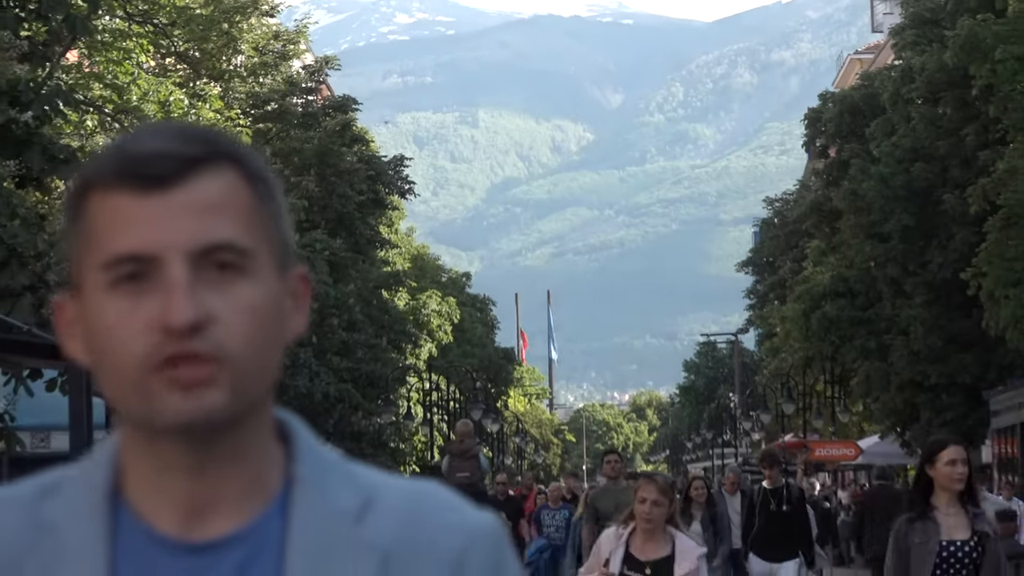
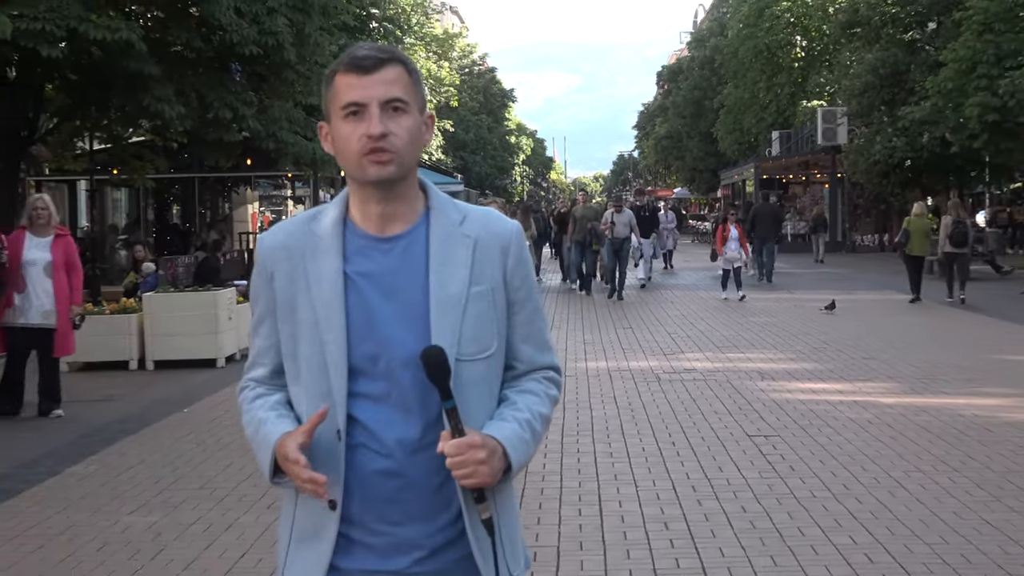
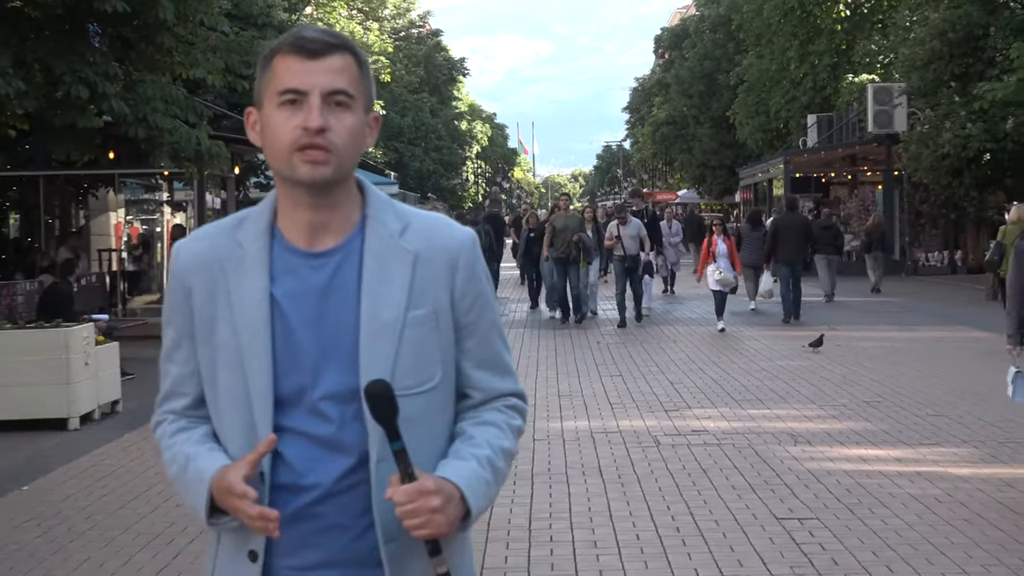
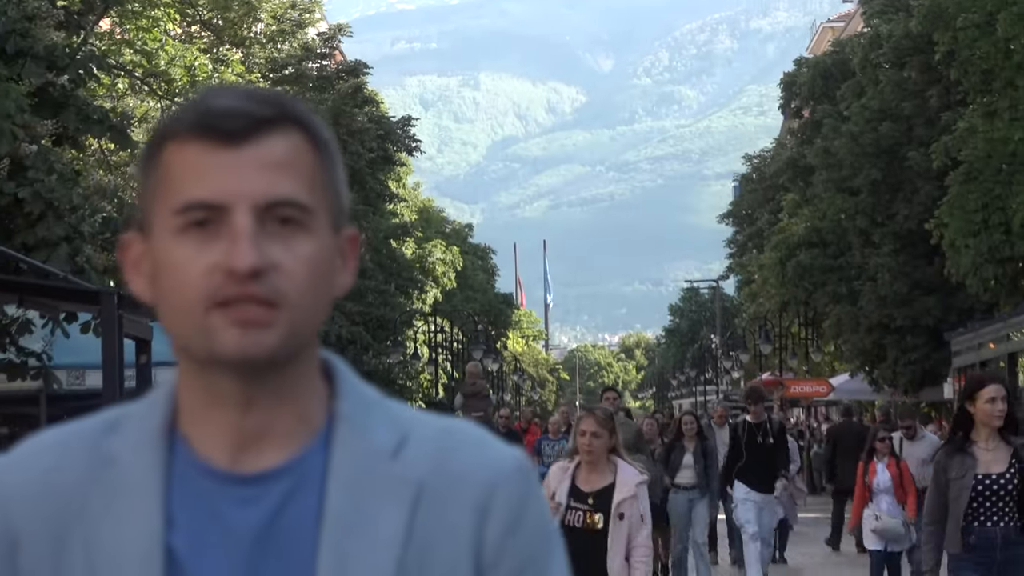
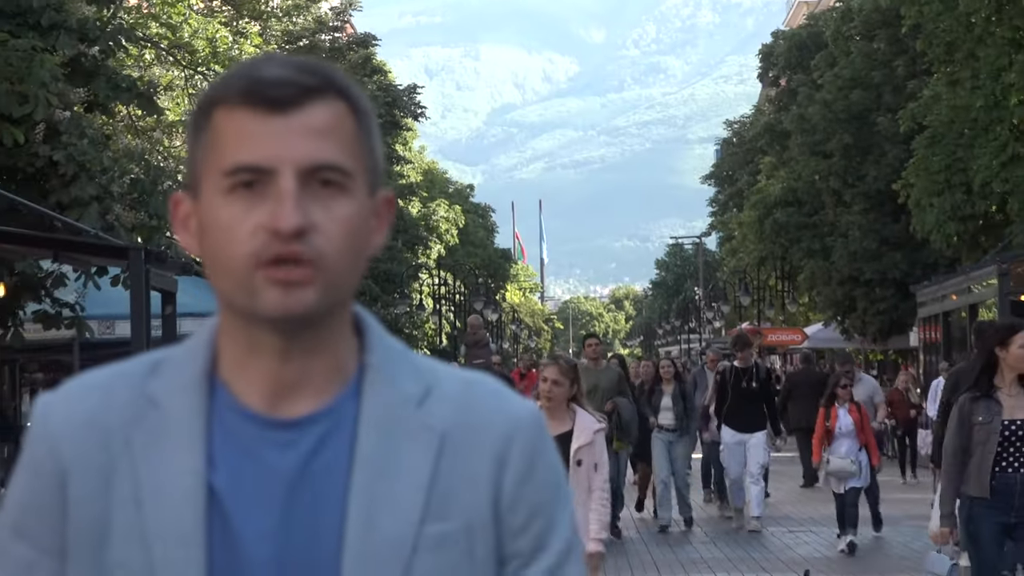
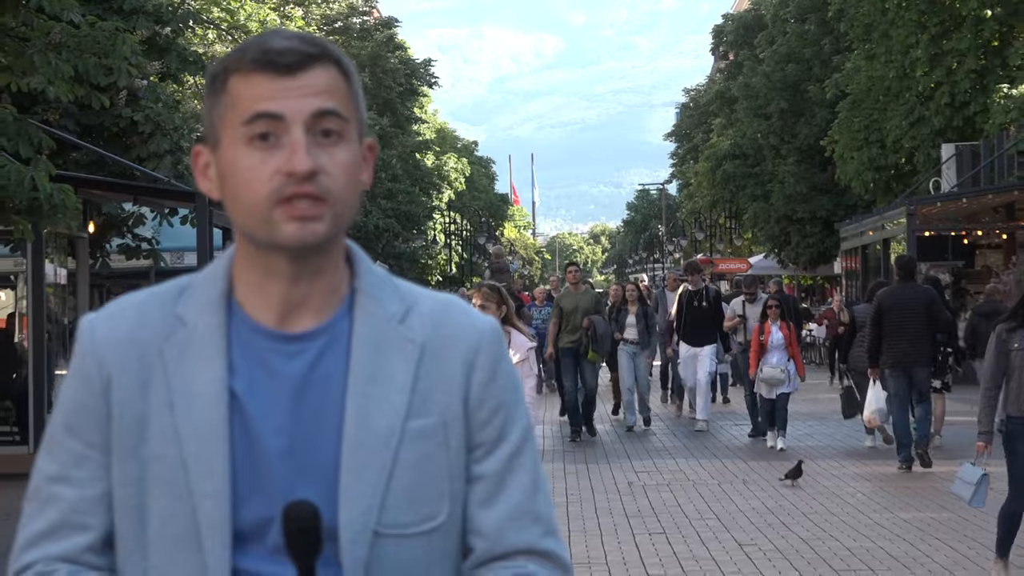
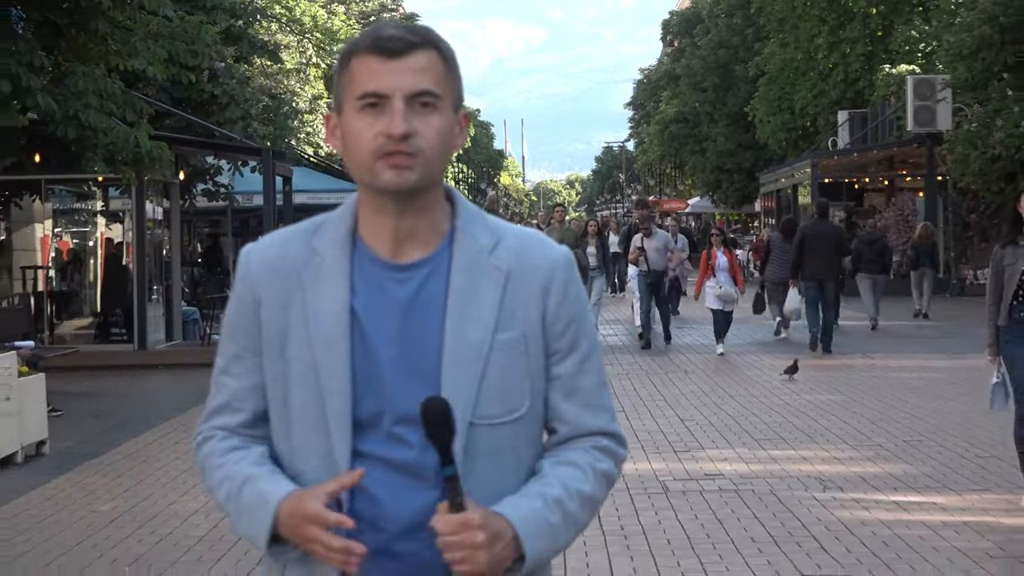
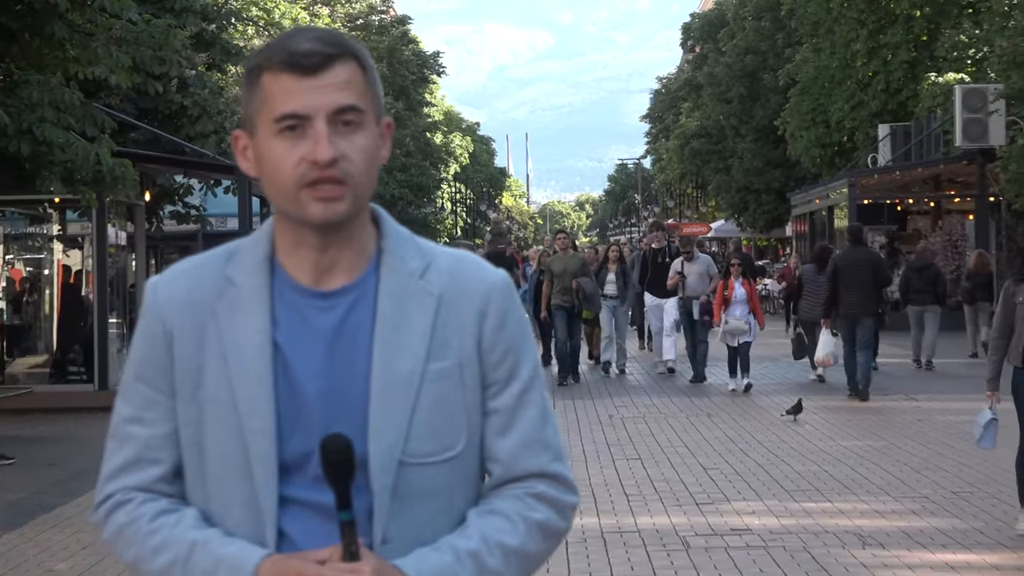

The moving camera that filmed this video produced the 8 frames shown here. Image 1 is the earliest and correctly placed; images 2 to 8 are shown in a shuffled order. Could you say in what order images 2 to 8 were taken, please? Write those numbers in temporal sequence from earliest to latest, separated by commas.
4, 5, 6, 8, 7, 3, 2
